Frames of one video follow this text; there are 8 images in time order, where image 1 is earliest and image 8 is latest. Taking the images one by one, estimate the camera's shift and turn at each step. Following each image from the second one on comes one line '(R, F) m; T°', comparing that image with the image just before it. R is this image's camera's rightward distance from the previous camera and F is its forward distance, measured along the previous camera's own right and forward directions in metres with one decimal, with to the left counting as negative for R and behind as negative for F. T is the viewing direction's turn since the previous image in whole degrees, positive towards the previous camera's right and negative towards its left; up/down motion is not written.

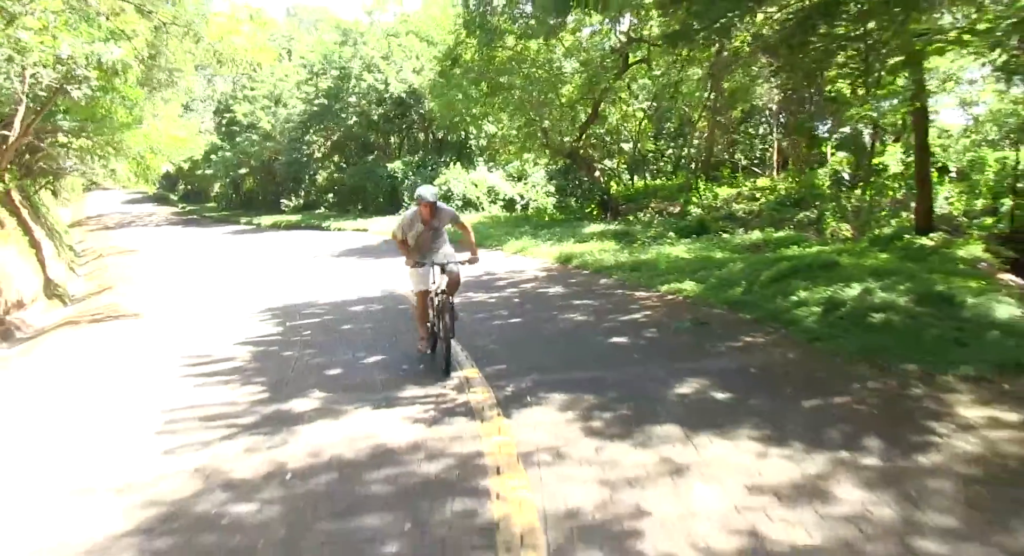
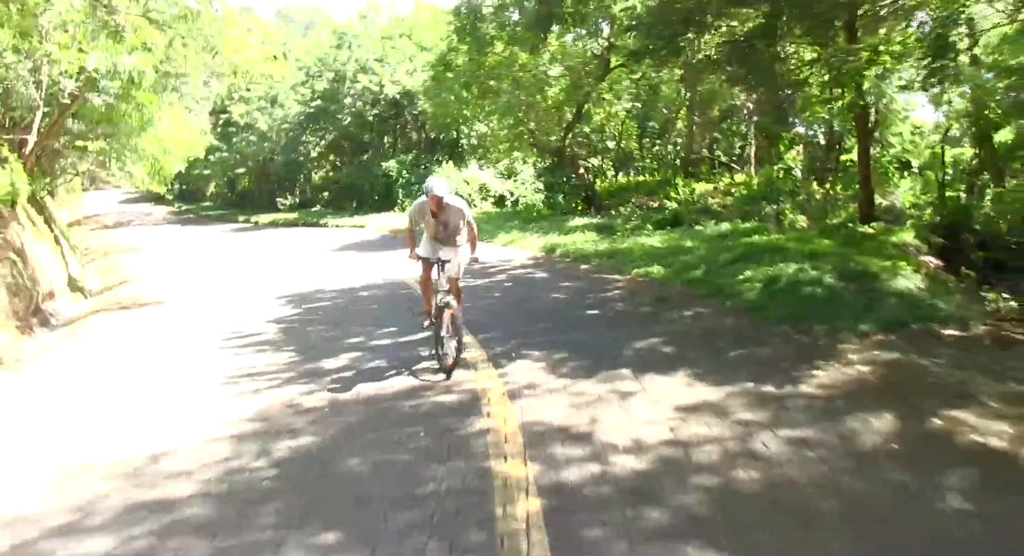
(0.0, -1.4) m; +1°
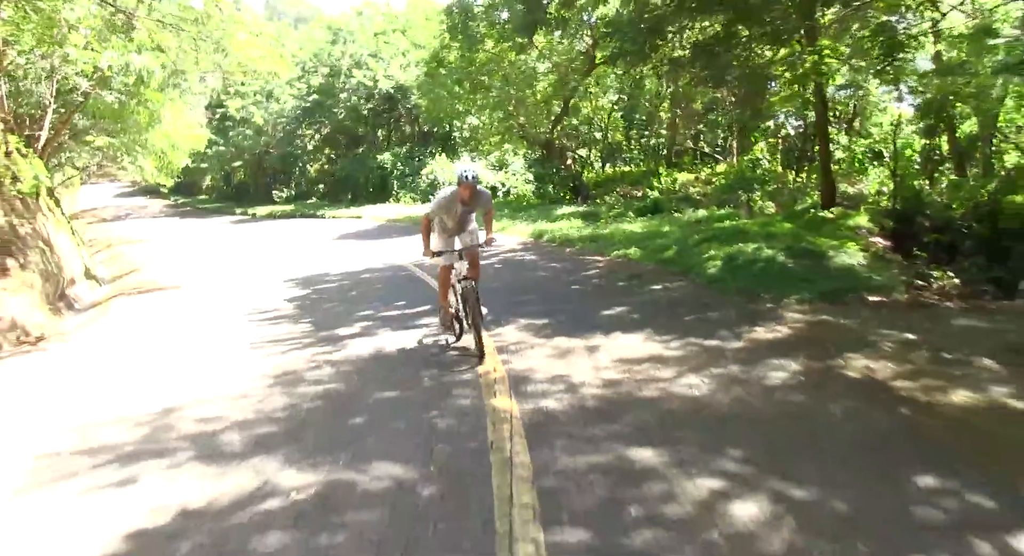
(+0.1, -1.1) m; +1°
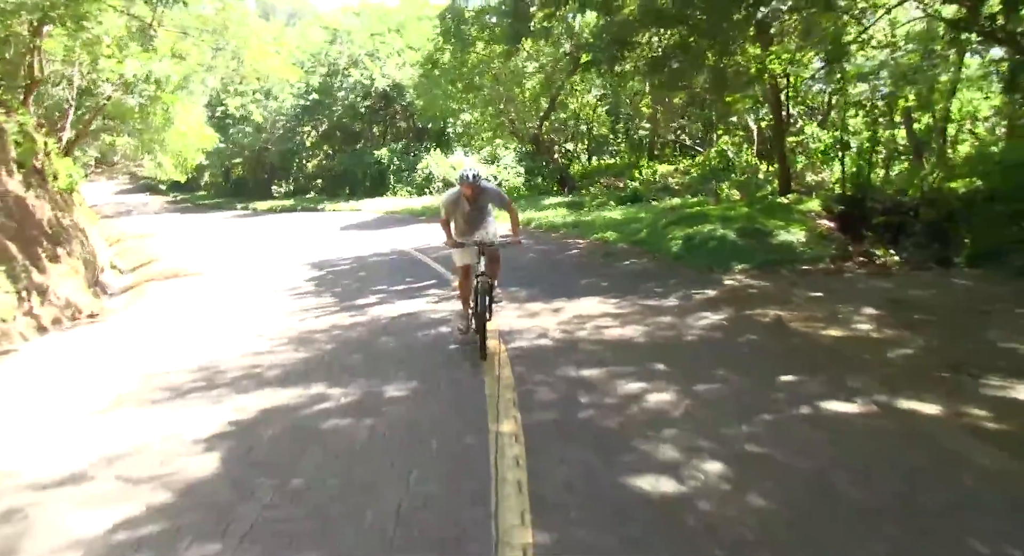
(+0.1, -1.6) m; 0°
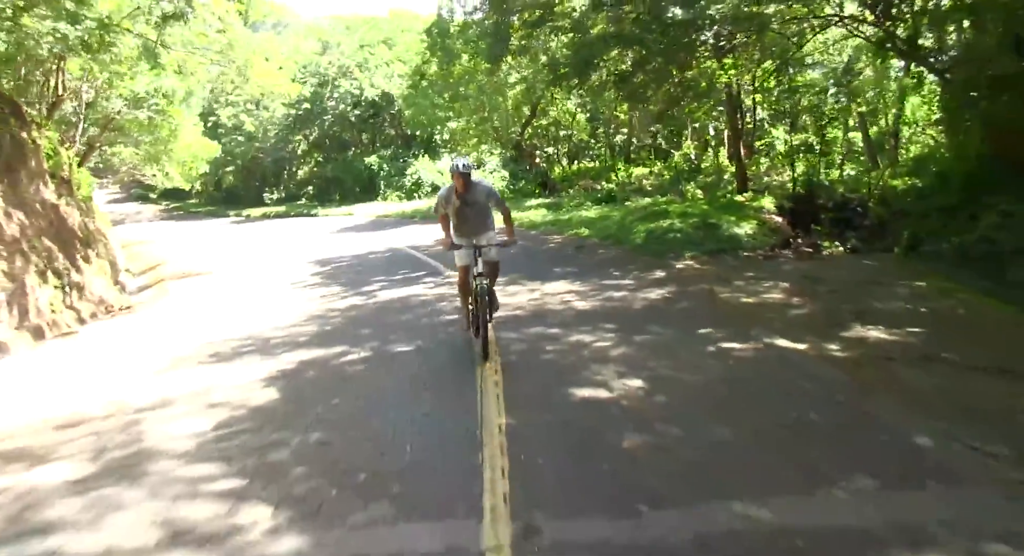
(+0.1, -1.6) m; +1°
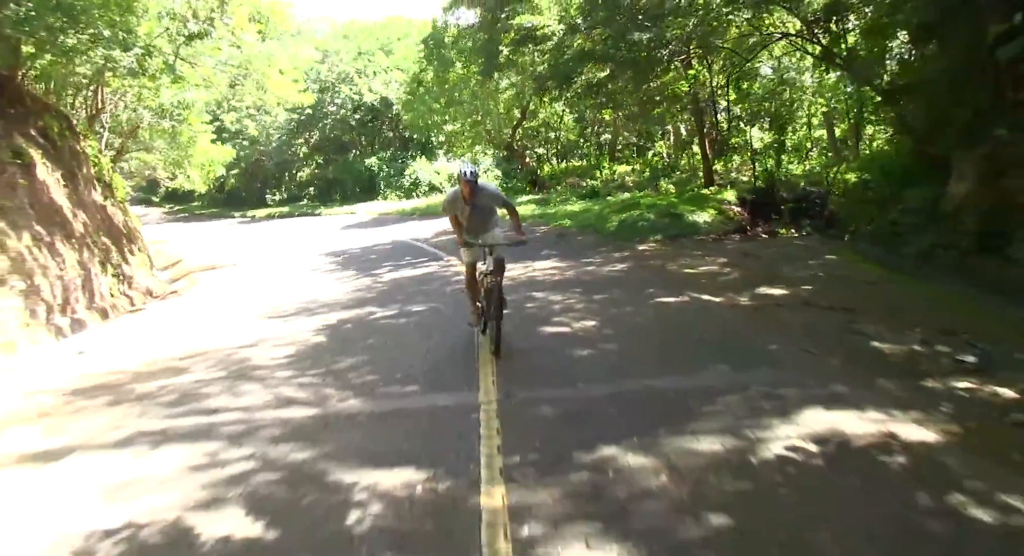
(+0.1, -2.1) m; 0°
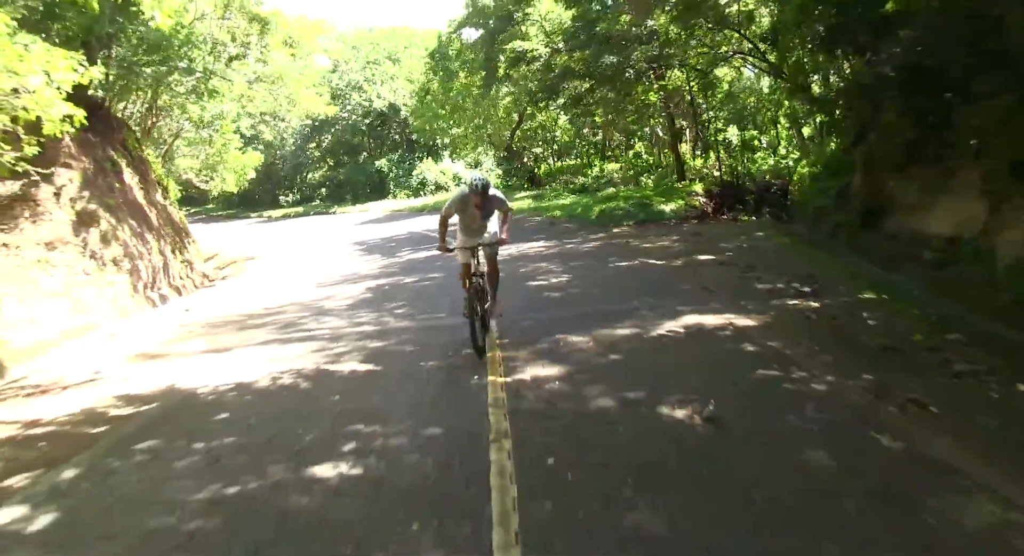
(+0.1, -3.0) m; 0°
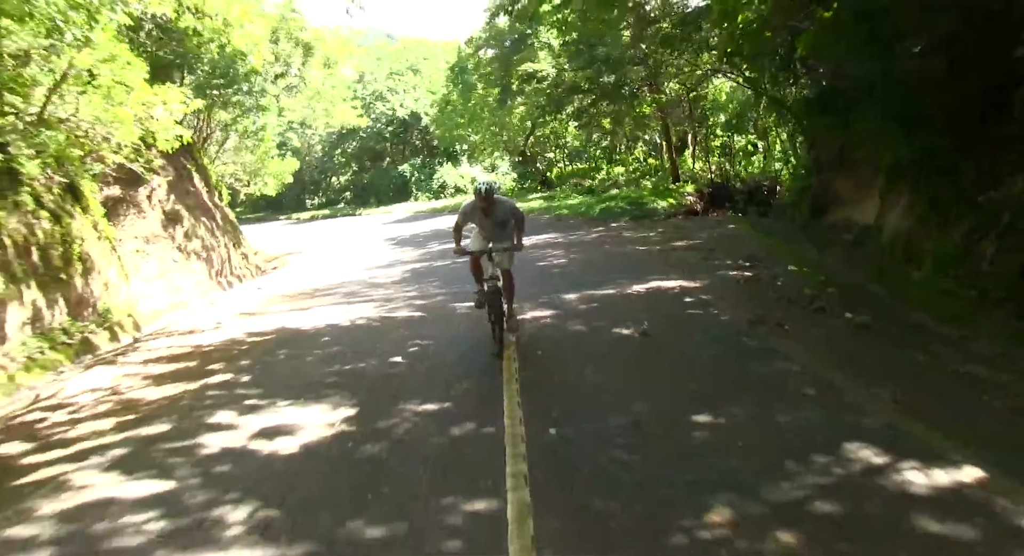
(+0.1, -2.6) m; -1°
